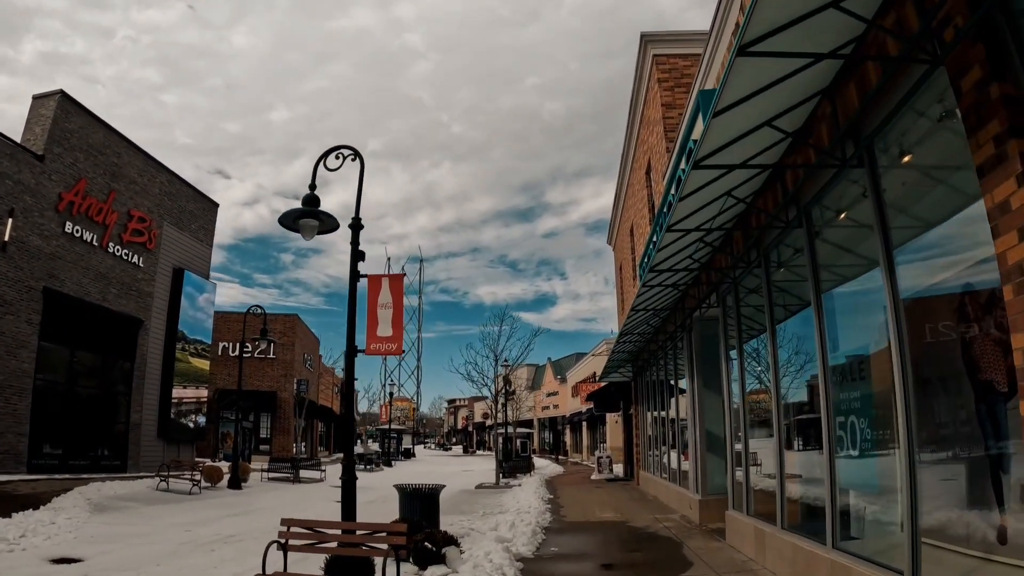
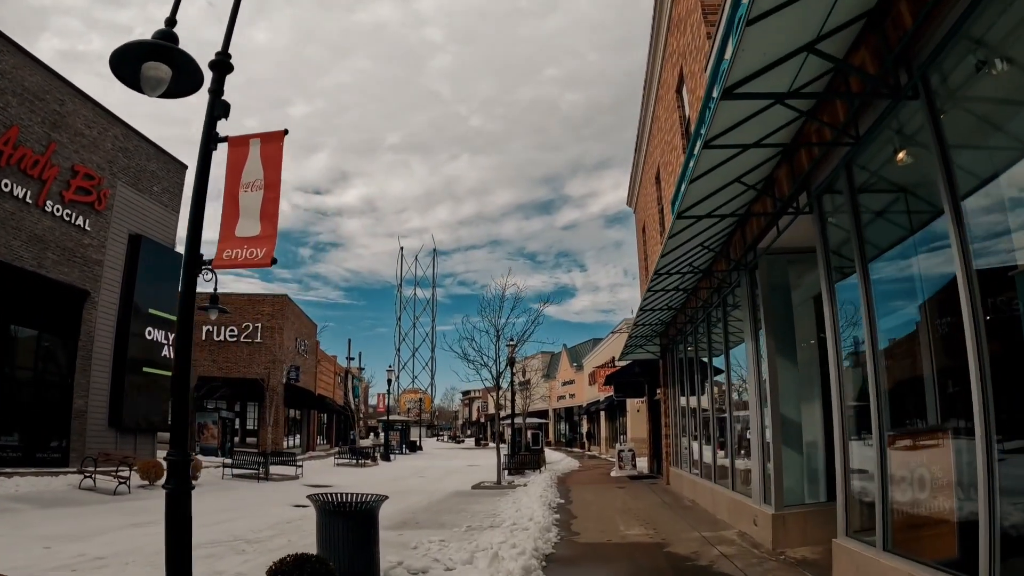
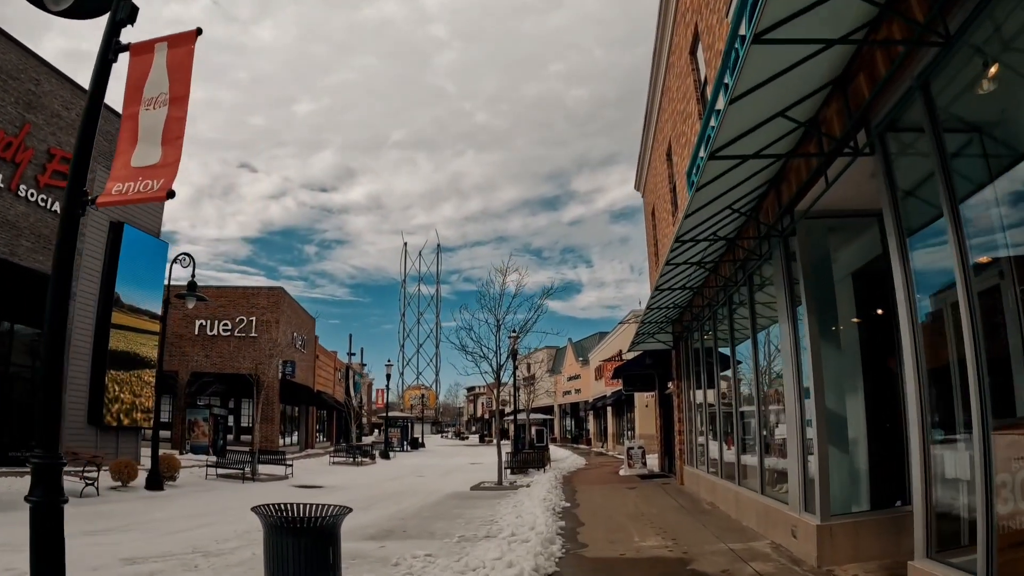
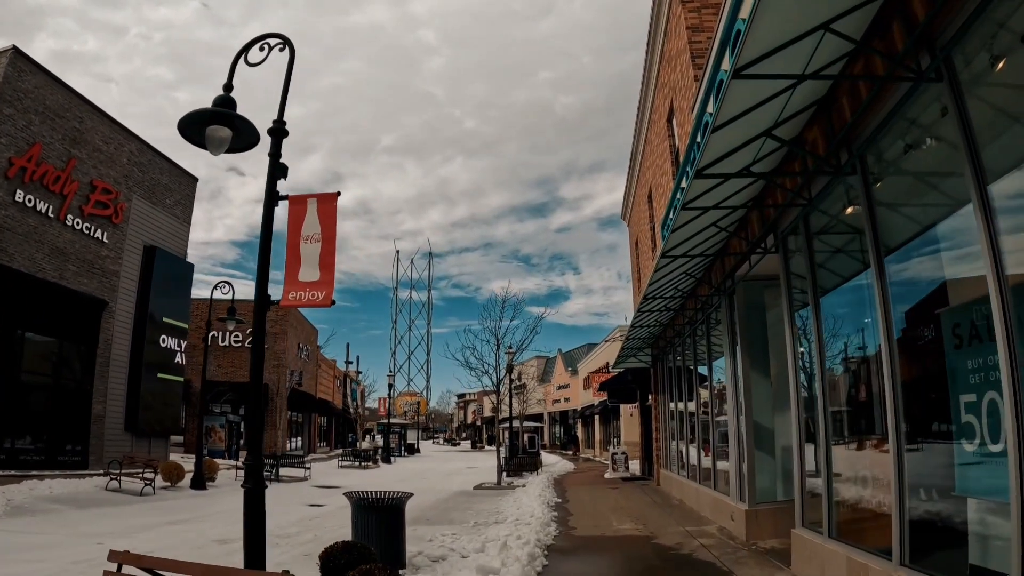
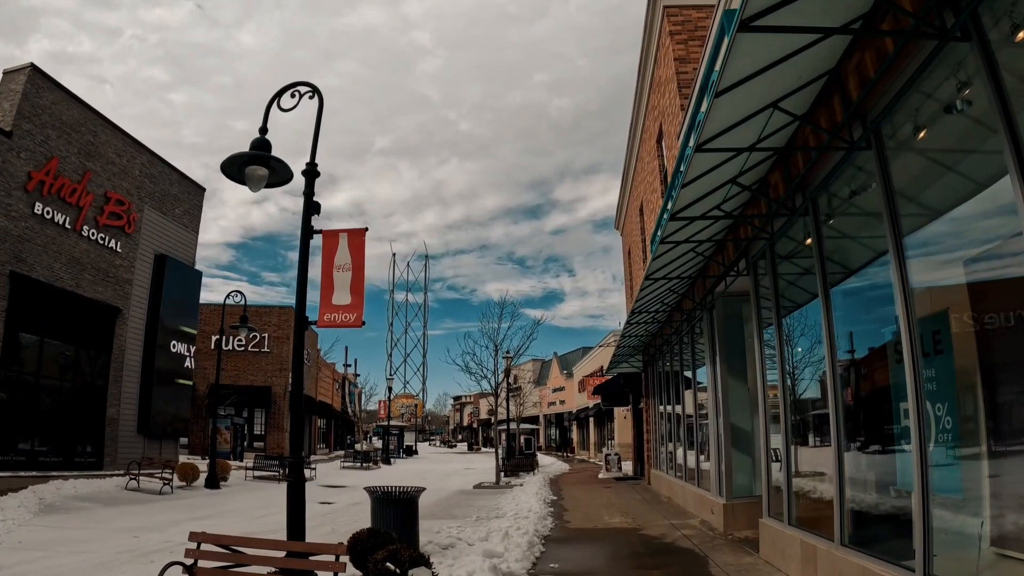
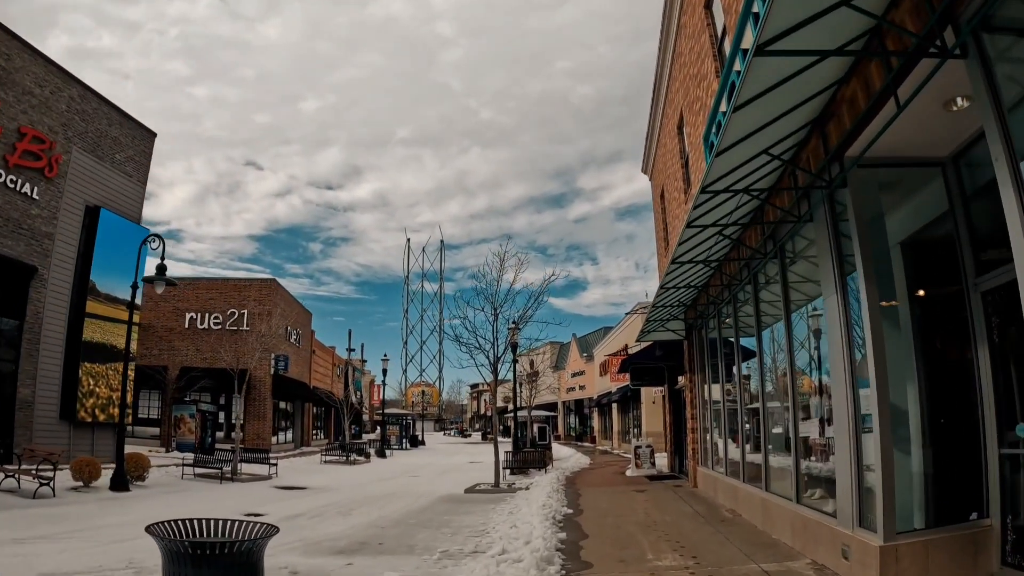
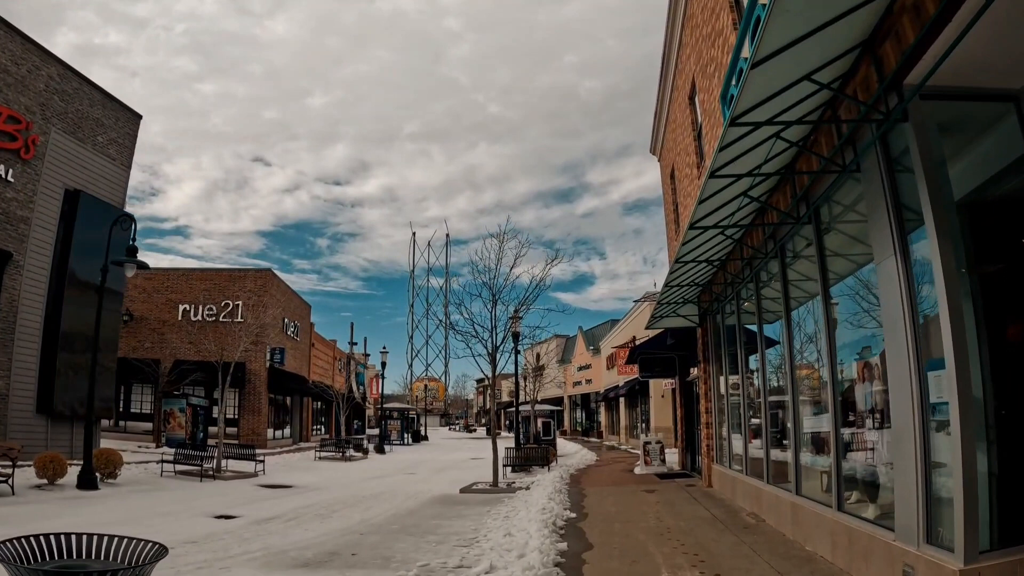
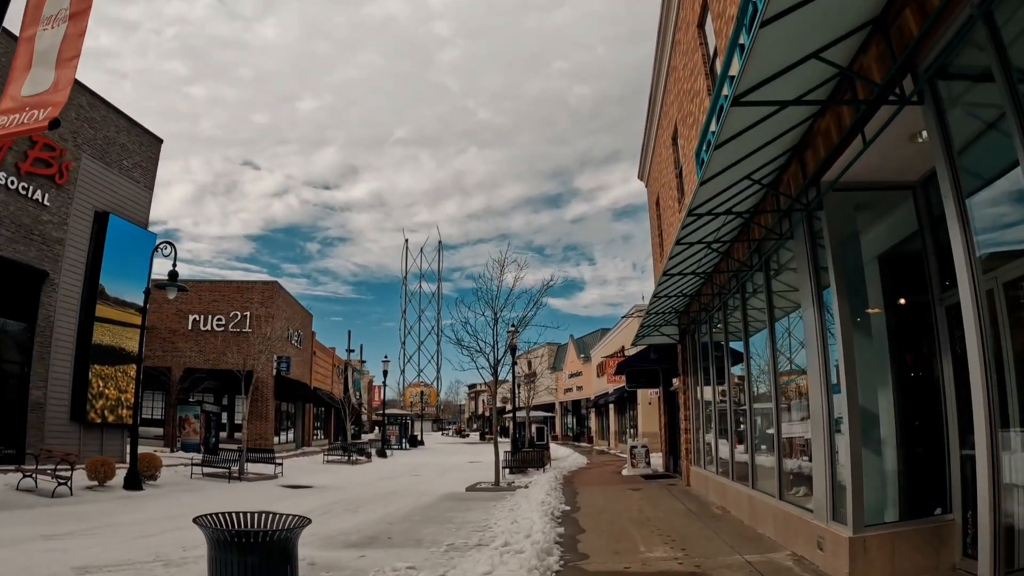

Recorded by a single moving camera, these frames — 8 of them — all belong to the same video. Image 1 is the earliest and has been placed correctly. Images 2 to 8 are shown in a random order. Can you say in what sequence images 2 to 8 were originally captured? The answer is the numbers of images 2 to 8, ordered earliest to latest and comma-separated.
5, 4, 2, 3, 8, 6, 7
